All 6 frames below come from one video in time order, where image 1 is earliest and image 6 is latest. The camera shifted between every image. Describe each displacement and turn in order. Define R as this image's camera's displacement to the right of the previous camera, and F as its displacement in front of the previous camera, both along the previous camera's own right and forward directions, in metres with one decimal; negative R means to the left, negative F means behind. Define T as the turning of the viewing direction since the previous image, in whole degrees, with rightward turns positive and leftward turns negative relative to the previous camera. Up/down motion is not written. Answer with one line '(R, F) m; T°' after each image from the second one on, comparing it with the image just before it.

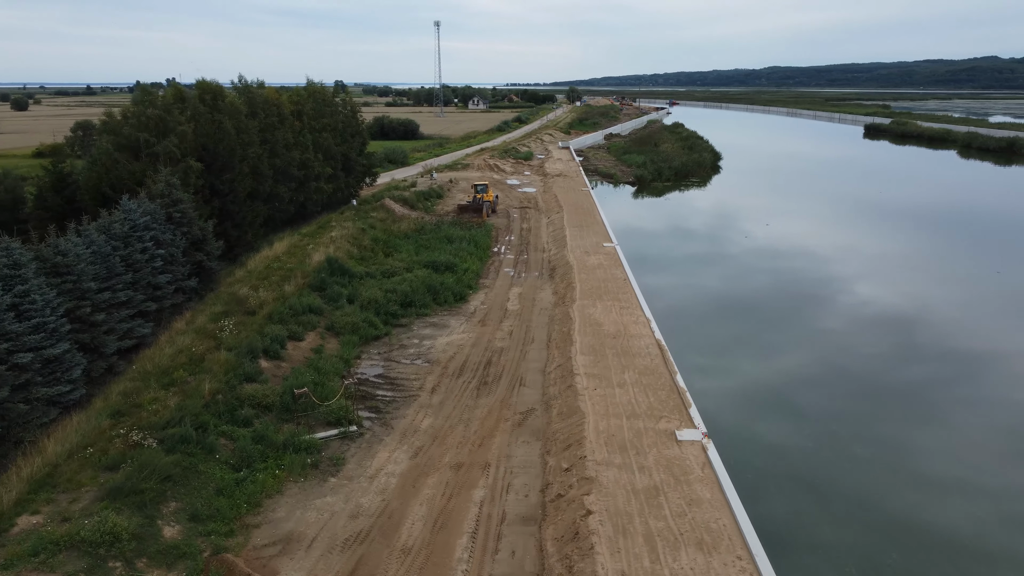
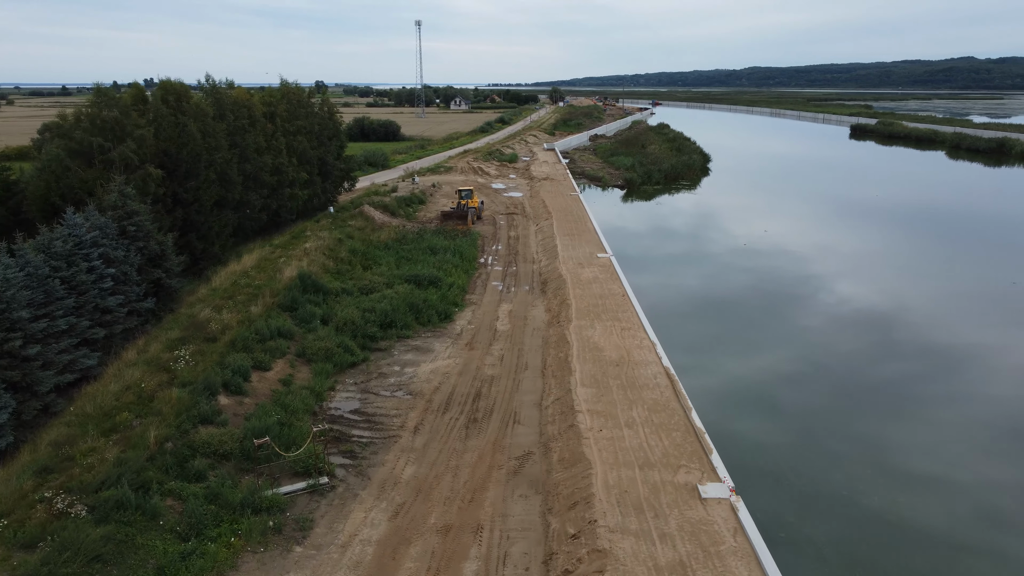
(-0.1, +1.1) m; +1°
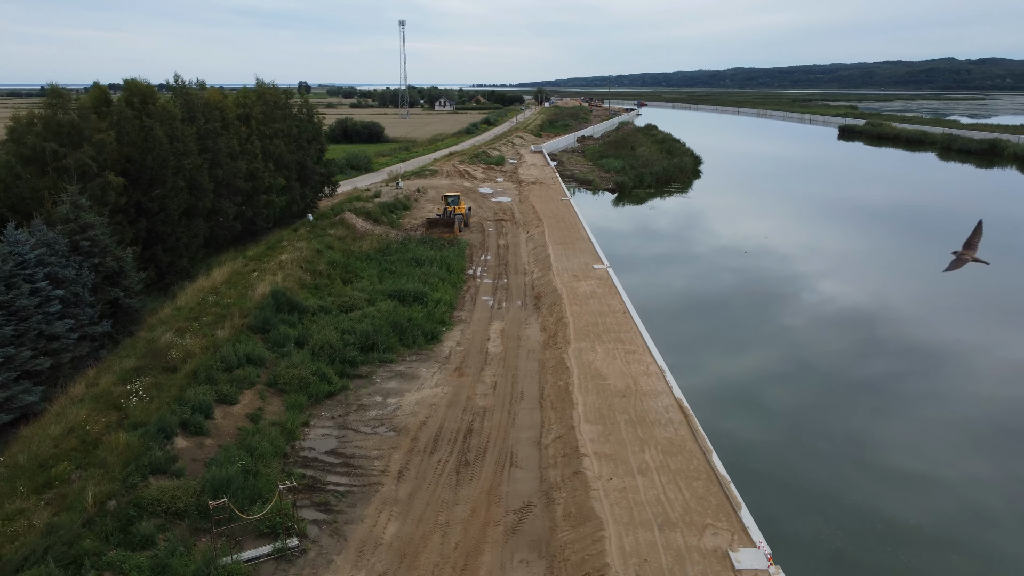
(-0.1, +1.0) m; +1°
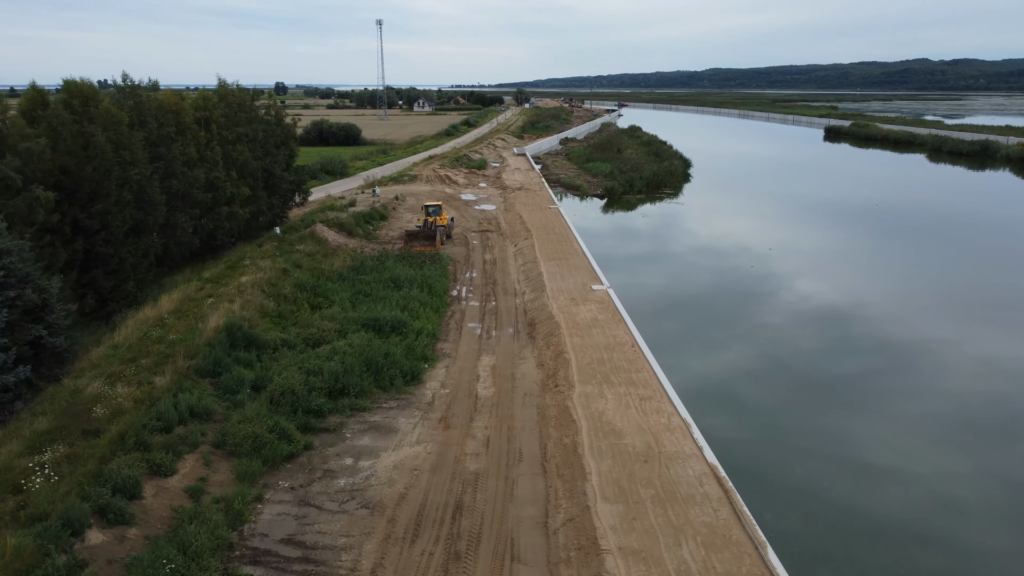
(-0.2, +1.6) m; +1°
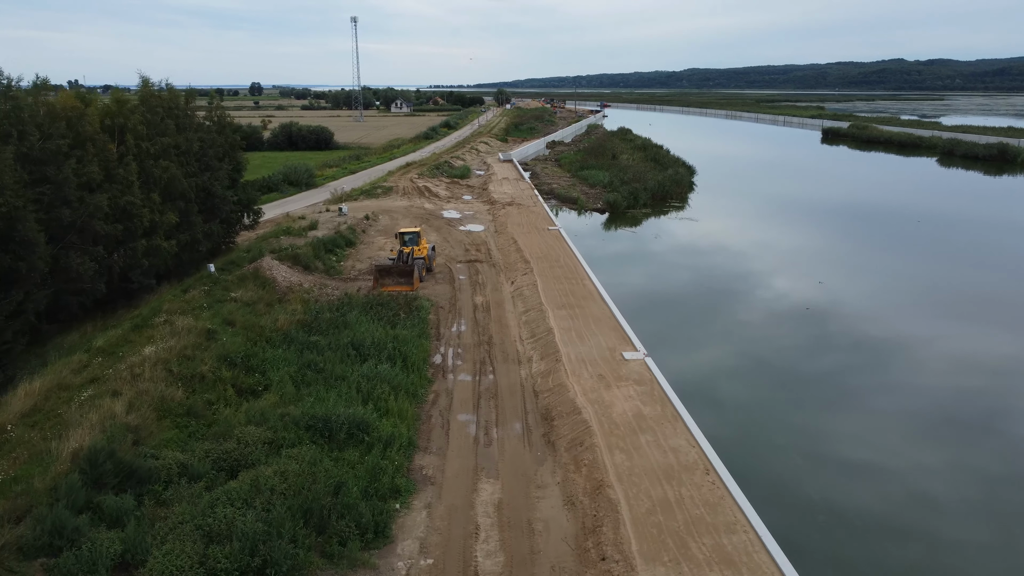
(-0.3, +3.5) m; +1°
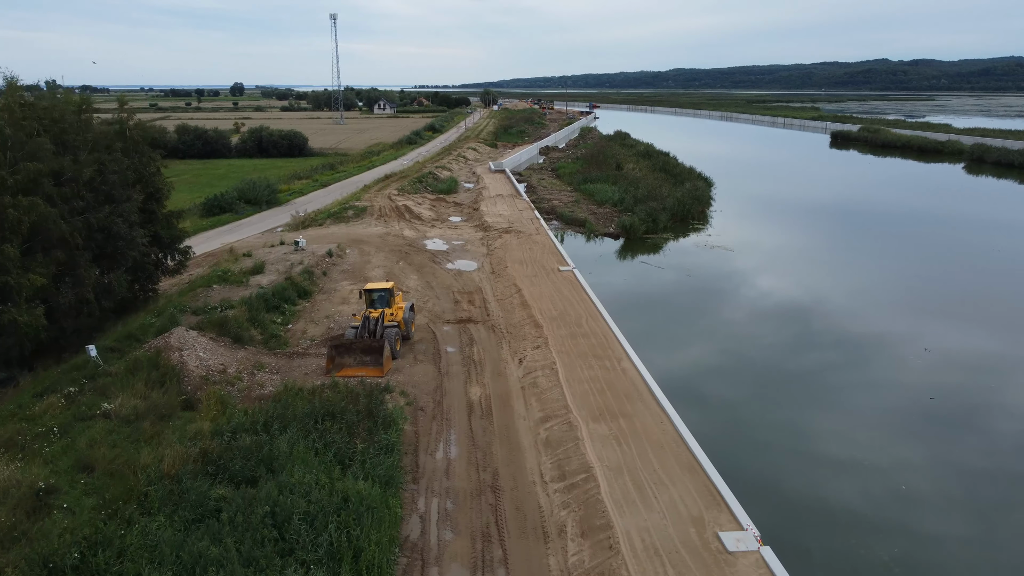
(-0.3, +4.0) m; +1°
